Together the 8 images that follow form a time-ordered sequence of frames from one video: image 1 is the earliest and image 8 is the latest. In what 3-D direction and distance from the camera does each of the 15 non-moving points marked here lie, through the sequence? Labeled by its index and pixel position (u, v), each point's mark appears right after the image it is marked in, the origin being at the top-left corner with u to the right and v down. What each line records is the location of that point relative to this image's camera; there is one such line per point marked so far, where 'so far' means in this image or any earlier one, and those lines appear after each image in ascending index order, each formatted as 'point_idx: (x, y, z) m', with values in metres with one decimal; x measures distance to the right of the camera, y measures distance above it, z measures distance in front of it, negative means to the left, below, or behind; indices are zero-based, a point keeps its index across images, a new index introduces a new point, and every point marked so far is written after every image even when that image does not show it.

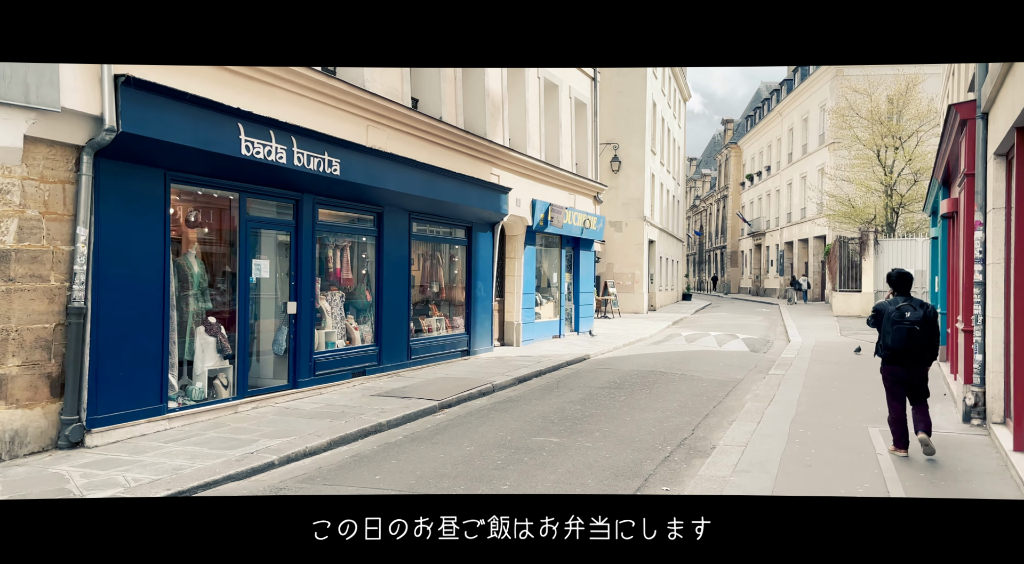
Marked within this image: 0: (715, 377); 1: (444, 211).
0: (+3.4, -1.6, +12.8) m
1: (-1.2, +1.2, +12.7) m
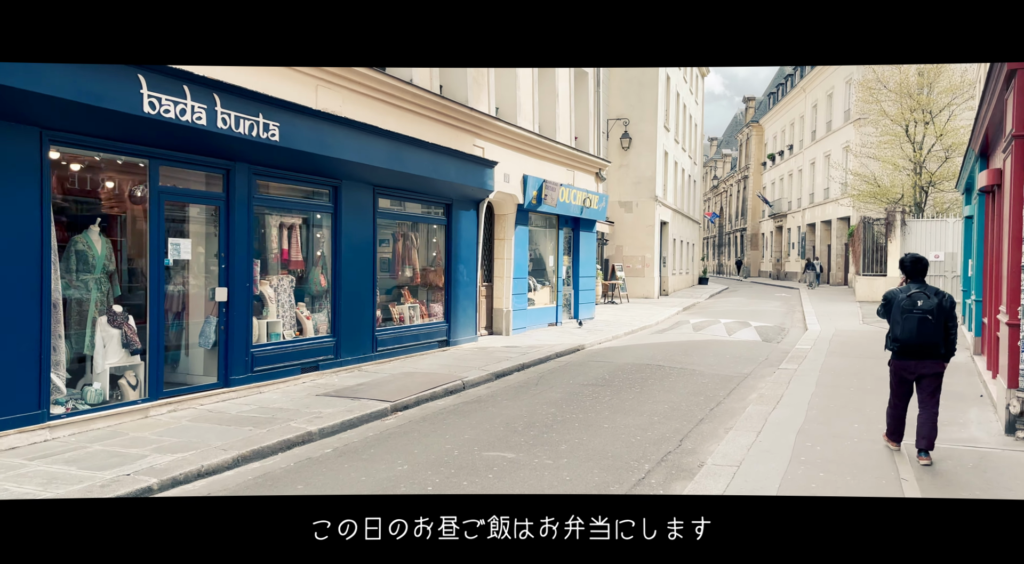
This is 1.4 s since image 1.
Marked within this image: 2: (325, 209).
0: (+3.2, -1.4, +11.5) m
1: (-1.5, +1.5, +11.4) m
2: (-2.4, +1.0, +9.6) m
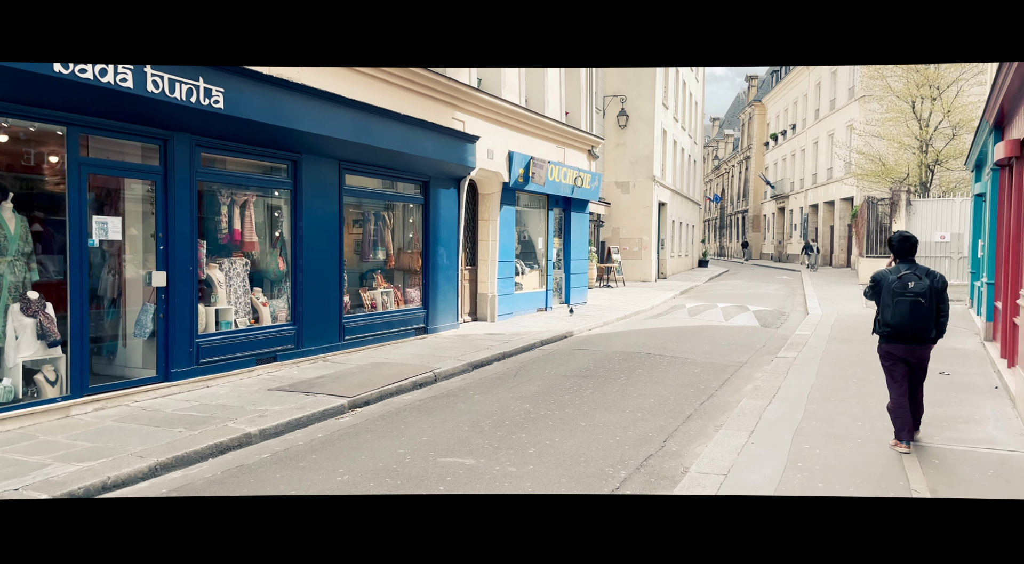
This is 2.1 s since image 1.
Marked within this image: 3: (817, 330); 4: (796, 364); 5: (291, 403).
0: (+2.9, -1.1, +10.7) m
1: (-1.8, +1.7, +10.6) m
2: (-2.7, +1.1, +8.9) m
3: (+5.5, -0.9, +13.6) m
4: (+3.9, -1.1, +10.2) m
5: (-2.1, -1.1, +7.0) m
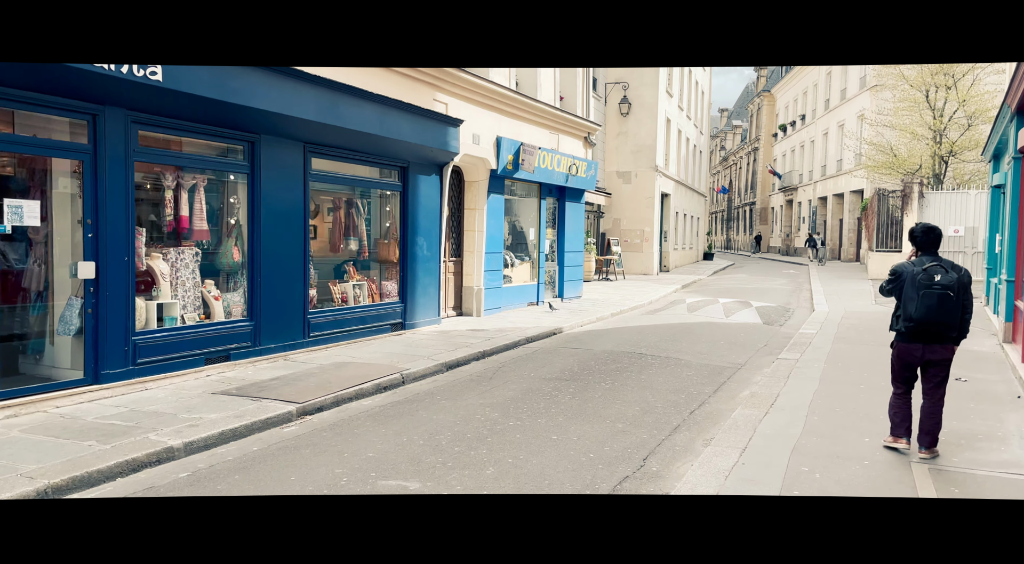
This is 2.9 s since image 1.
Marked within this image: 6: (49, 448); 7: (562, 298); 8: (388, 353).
0: (+2.6, -1.1, +10.0) m
1: (-2.0, +1.8, +9.9) m
2: (-3.0, +1.2, +8.1) m
3: (+5.3, -0.8, +12.8) m
4: (+3.6, -1.1, +9.4) m
5: (-2.4, -1.1, +6.3) m
6: (-3.2, -1.1, +5.1) m
7: (+1.1, -0.3, +16.5) m
8: (-1.6, -0.9, +9.4) m
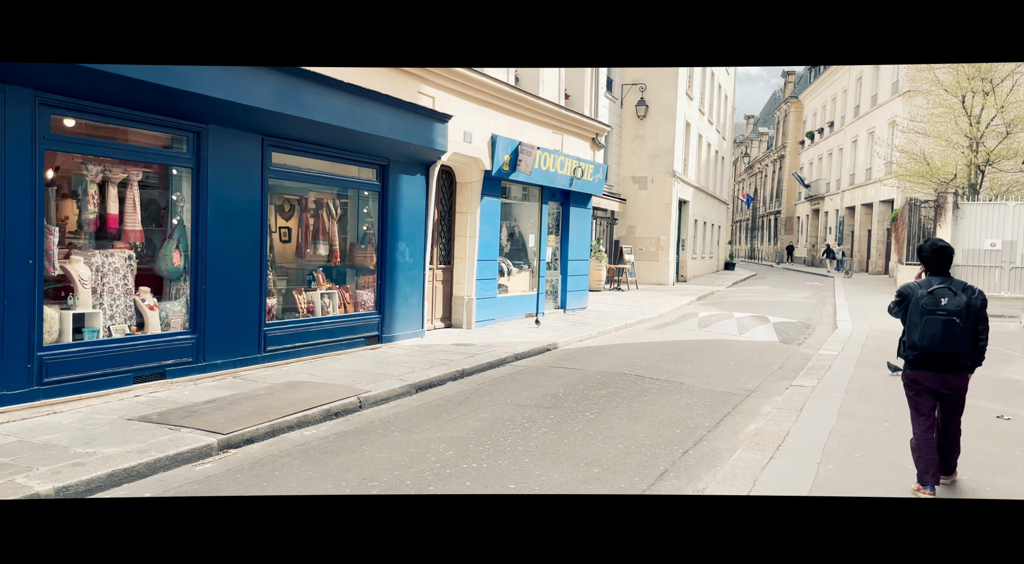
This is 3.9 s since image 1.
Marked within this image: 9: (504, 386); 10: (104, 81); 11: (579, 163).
0: (+2.4, -1.2, +8.9) m
1: (-2.2, +1.7, +9.0) m
2: (-3.2, +1.2, +7.2) m
3: (+5.2, -1.1, +11.7) m
4: (+3.4, -1.3, +8.3) m
5: (-2.7, -1.2, +5.4) m
6: (-3.5, -1.2, +4.2) m
7: (+1.1, -0.6, +15.5) m
8: (-1.8, -1.0, +8.5) m
9: (-0.1, -1.2, +8.4) m
10: (-3.4, +1.6, +6.1) m
11: (+1.3, +2.4, +14.9) m
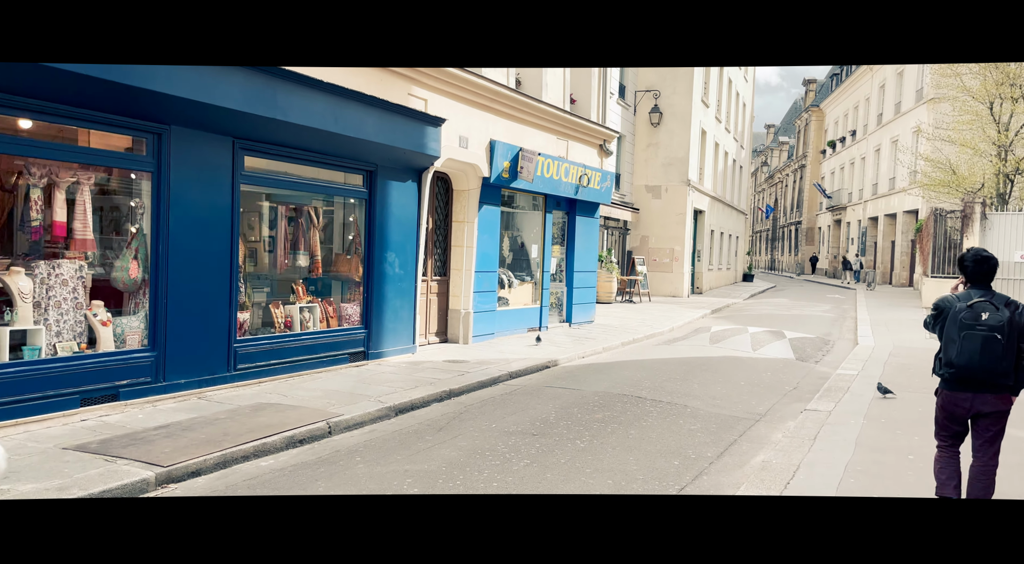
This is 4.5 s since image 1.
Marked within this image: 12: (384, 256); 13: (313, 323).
0: (+2.3, -1.4, +8.2) m
1: (-2.3, +1.6, +8.4) m
2: (-3.3, +1.0, +6.7) m
3: (+5.2, -1.3, +10.9) m
4: (+3.2, -1.4, +7.6) m
5: (-2.9, -1.3, +4.9) m
6: (-3.7, -1.3, +3.7) m
7: (+1.2, -0.8, +14.8) m
8: (-1.9, -1.1, +7.9) m
9: (-0.2, -1.3, +7.8) m
10: (-3.5, +1.5, +5.6) m
11: (+1.4, +2.1, +14.3) m
12: (-1.7, +0.3, +9.7) m
13: (-2.4, -0.5, +8.9) m
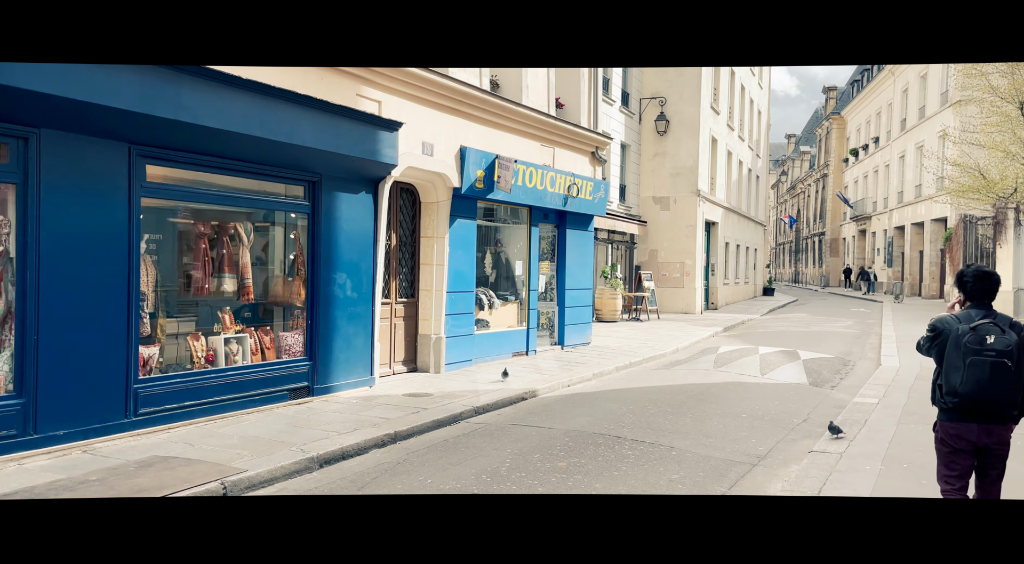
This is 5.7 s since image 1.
0: (+1.9, -1.6, +6.9) m
1: (-2.7, +1.3, +7.4) m
2: (-3.8, +0.8, +5.7) m
3: (+4.8, -1.5, +9.5) m
4: (+2.8, -1.6, +6.3) m
5: (-3.4, -1.5, +3.7) m
6: (-4.3, -1.4, +2.6) m
7: (+0.9, -1.2, +13.6) m
8: (-2.3, -1.4, +6.7) m
9: (-0.6, -1.5, +6.6) m
10: (-4.1, +1.3, +4.6) m
11: (+1.1, +1.8, +13.1) m
12: (-2.1, 0.0, +8.6) m
13: (-2.8, -0.8, +7.7) m
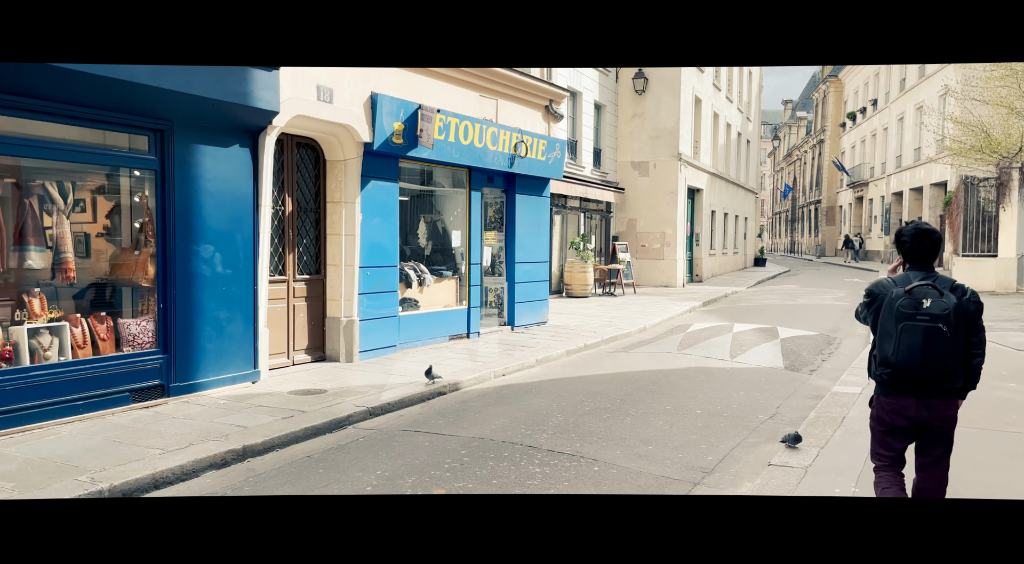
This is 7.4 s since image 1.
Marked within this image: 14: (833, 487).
0: (+1.0, -1.3, +5.3) m
1: (-3.6, +1.5, +5.7) m
2: (-4.8, +0.9, +4.0) m
3: (+3.9, -1.1, +7.9) m
4: (+1.9, -1.4, +4.7) m
5: (-4.3, -1.4, +2.2) m
6: (-5.2, -1.4, +1.0) m
7: (0.0, -0.7, +12.0) m
8: (-3.2, -1.2, +5.2) m
9: (-1.5, -1.3, +5.0) m
10: (-5.0, +1.4, +2.9) m
11: (+0.2, +2.2, +11.4) m
12: (-3.0, +0.3, +7.0) m
13: (-3.7, -0.6, +6.2) m
14: (+2.2, -1.3, +4.9) m
